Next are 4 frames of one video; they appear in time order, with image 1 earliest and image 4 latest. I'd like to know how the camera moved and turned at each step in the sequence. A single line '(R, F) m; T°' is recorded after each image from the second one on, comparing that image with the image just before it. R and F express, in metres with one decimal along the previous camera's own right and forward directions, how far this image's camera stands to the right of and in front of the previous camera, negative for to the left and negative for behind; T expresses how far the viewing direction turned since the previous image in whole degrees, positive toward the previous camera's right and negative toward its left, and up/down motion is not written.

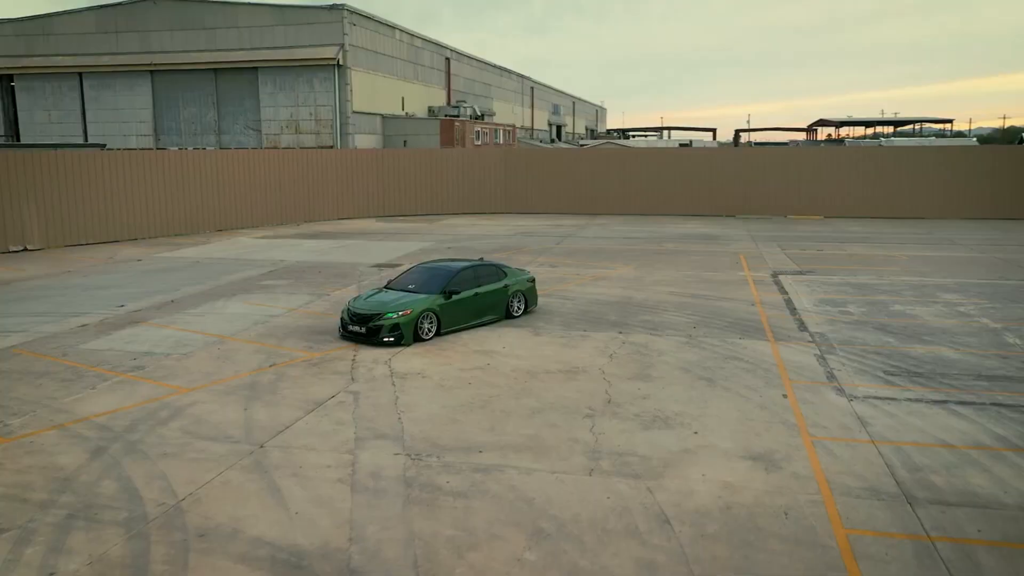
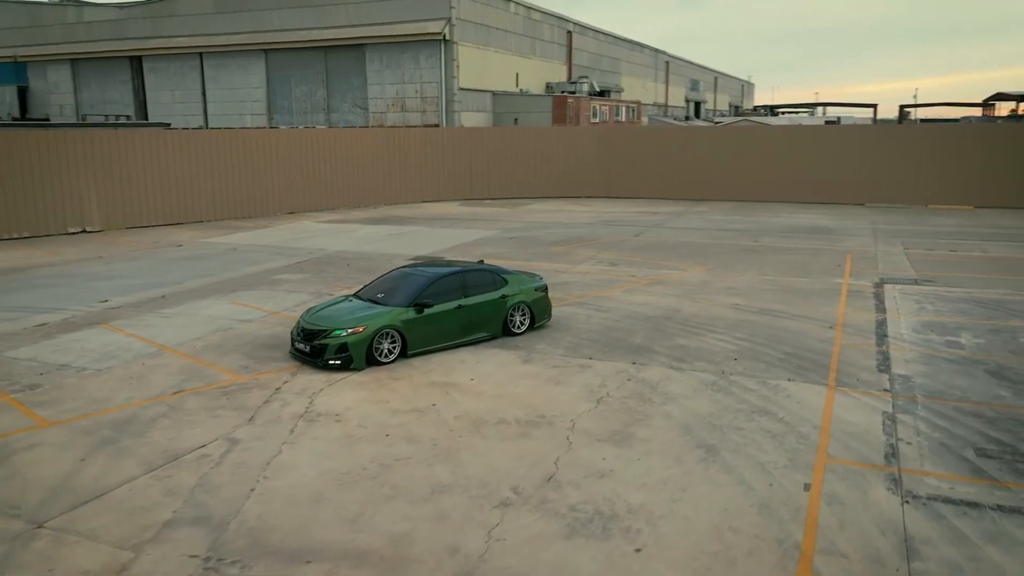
(+2.2, +3.1) m; -10°
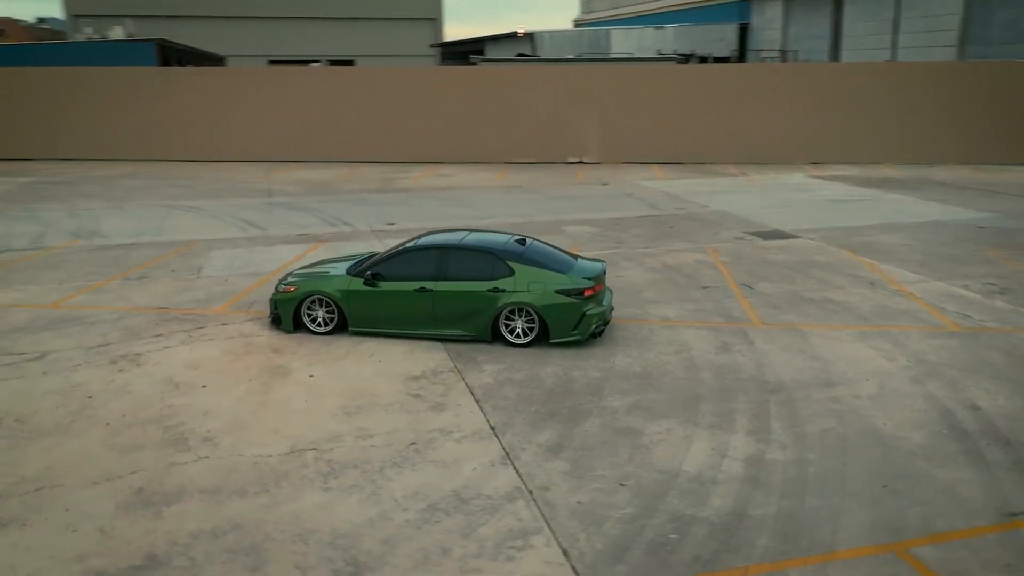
(+7.3, +6.9) m; -51°
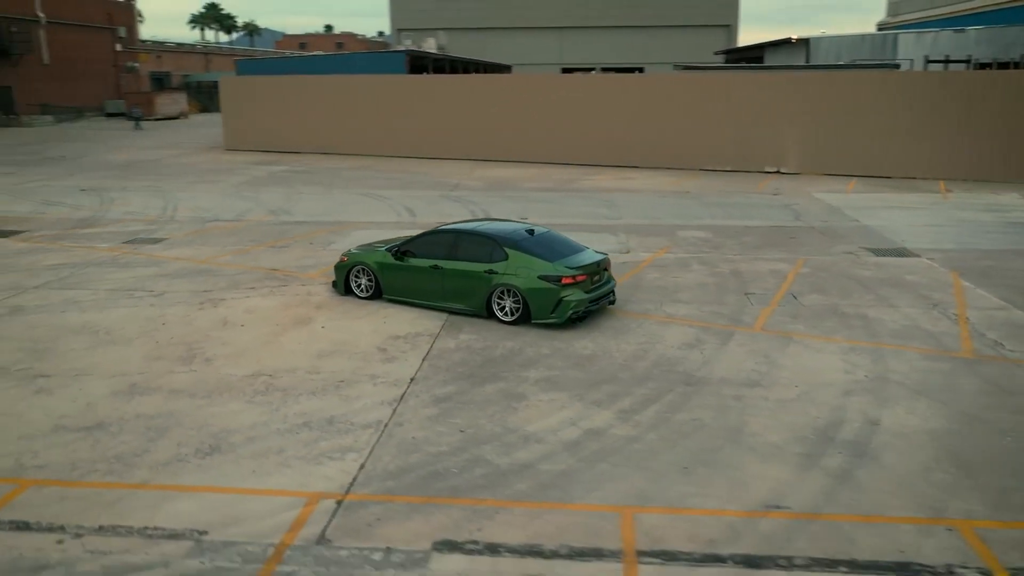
(+3.8, -0.5) m; -20°
